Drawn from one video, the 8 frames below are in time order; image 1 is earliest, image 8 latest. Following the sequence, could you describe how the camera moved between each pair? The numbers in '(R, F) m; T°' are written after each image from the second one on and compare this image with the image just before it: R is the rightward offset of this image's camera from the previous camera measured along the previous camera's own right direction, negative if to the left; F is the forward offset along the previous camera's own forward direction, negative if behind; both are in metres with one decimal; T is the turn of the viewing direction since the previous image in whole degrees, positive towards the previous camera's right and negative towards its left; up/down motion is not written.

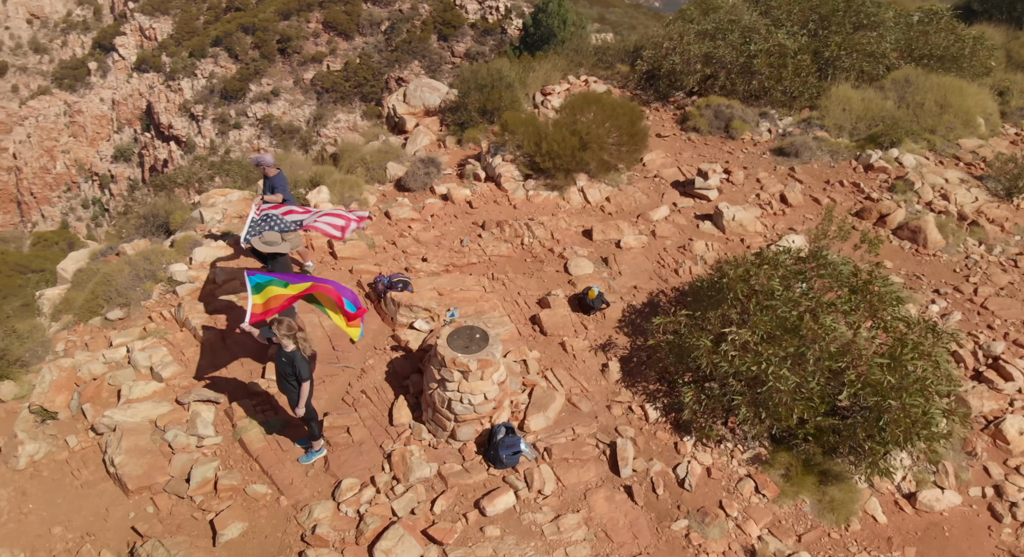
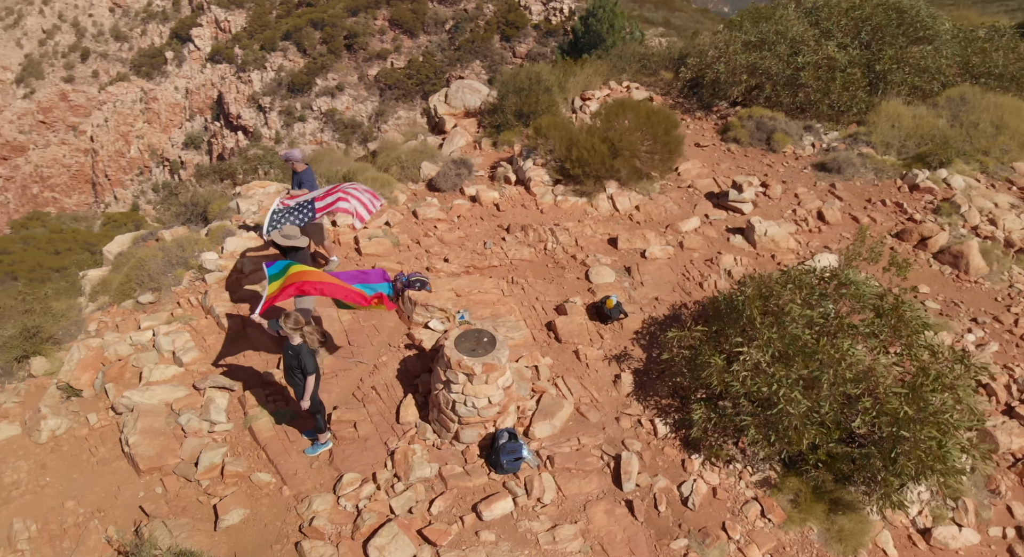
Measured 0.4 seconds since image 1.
(+0.2, 0.0) m; -4°
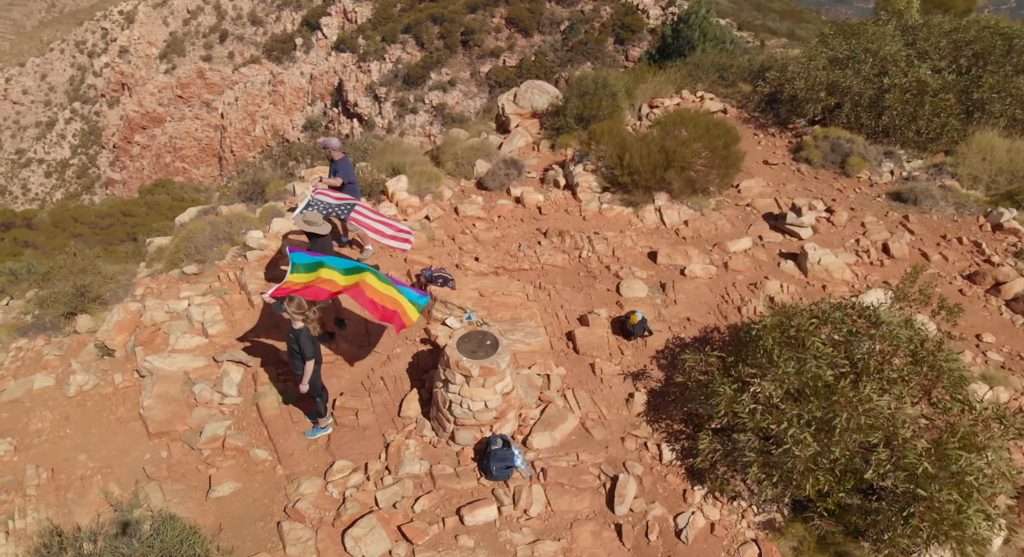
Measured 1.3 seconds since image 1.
(+0.5, +0.1) m; -6°
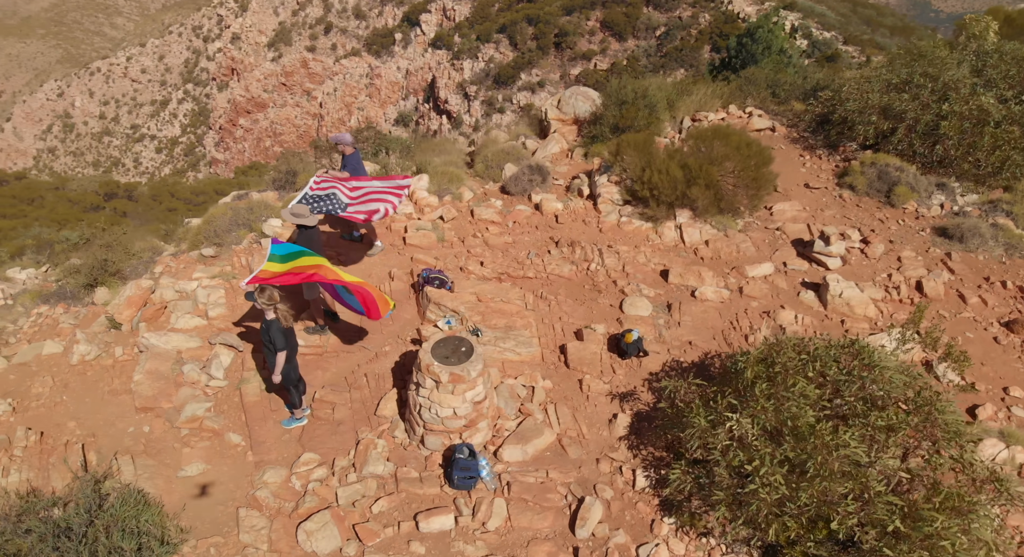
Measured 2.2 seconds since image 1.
(+0.6, +0.1) m; -5°
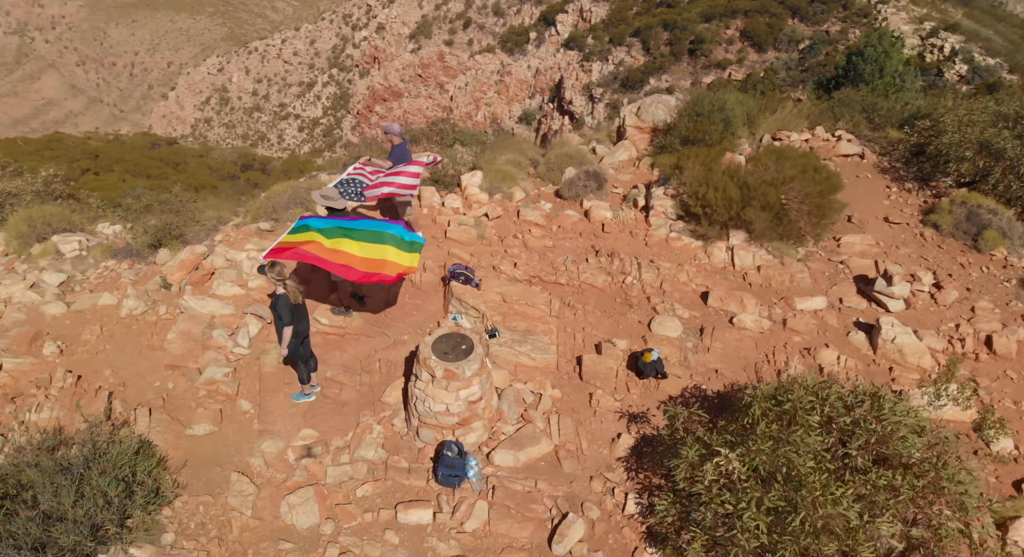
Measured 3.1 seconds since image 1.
(+0.6, +0.1) m; -7°
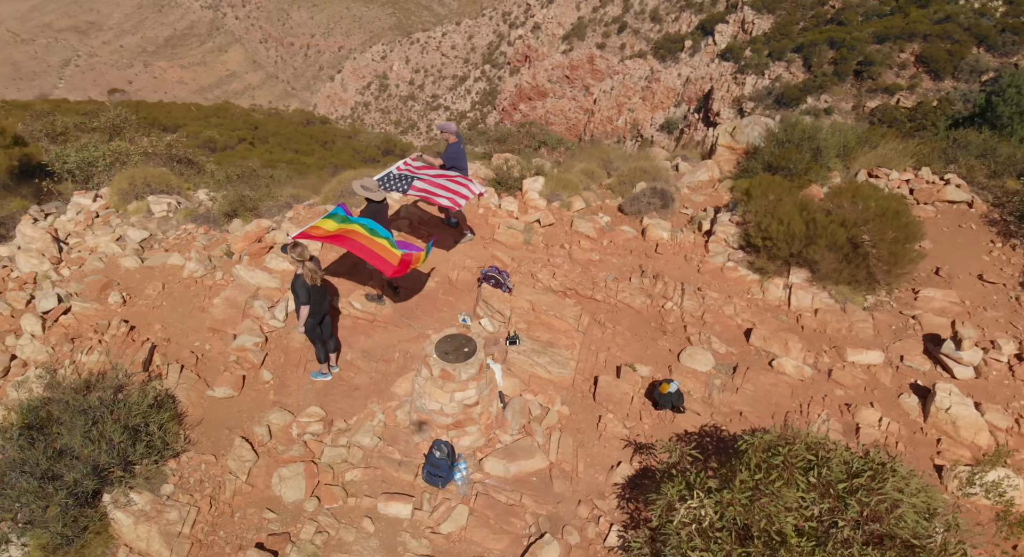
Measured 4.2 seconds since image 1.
(+0.6, +0.1) m; -8°
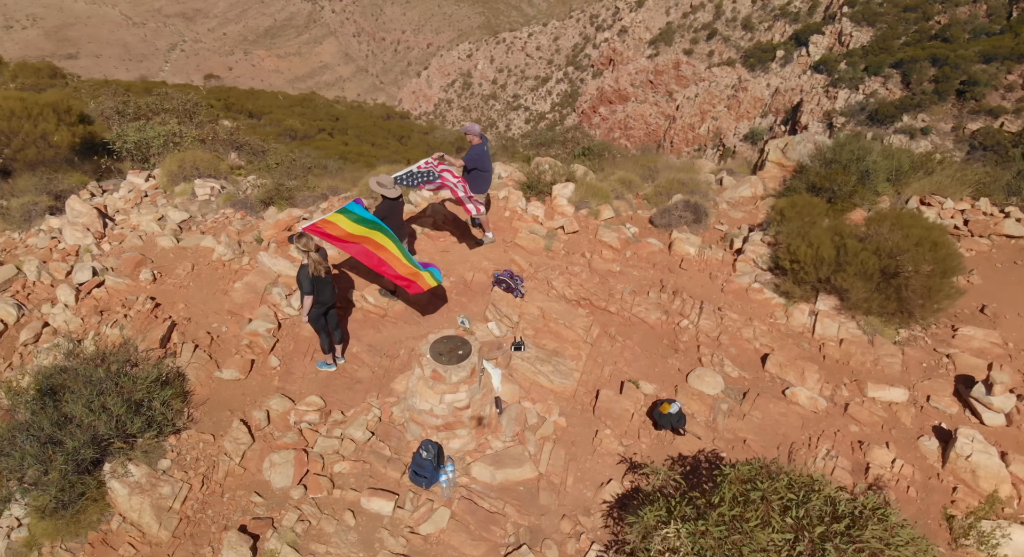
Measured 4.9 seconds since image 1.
(+0.4, 0.0) m; -5°
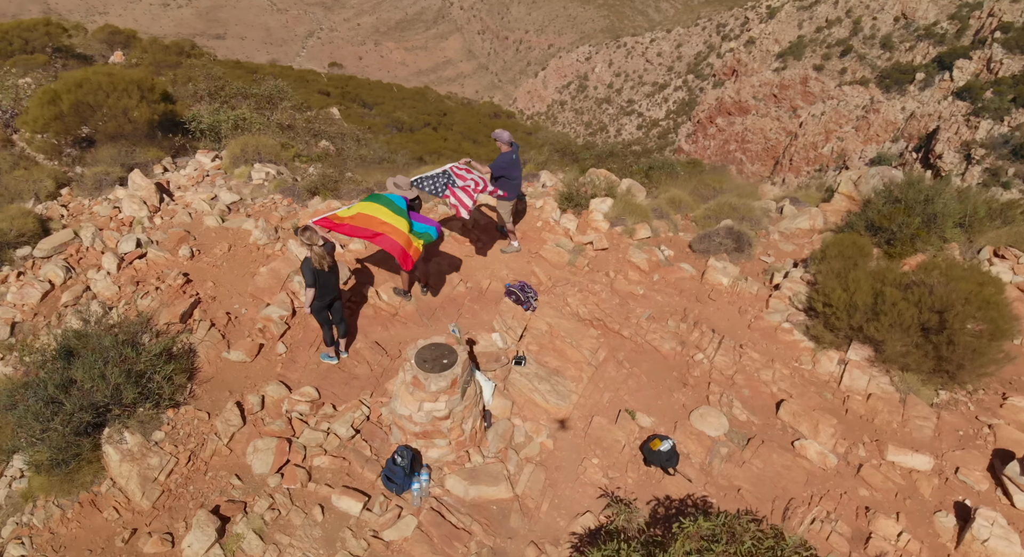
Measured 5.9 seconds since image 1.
(+0.6, +0.1) m; -6°
